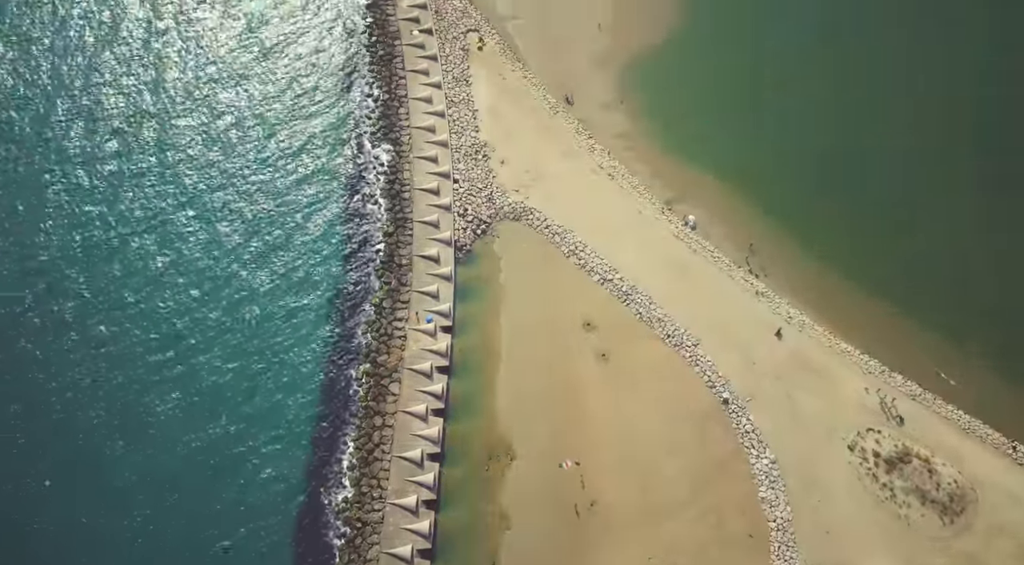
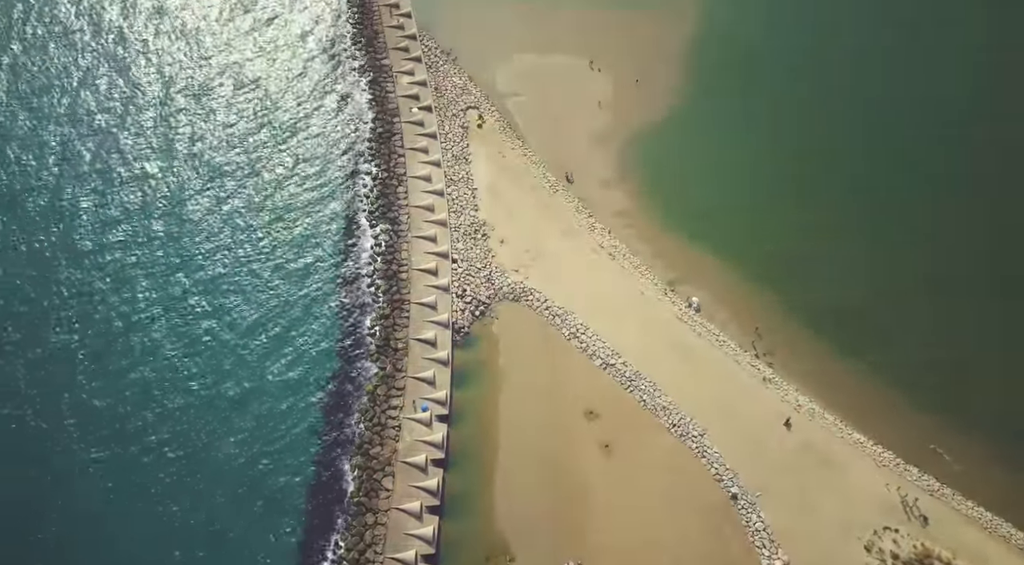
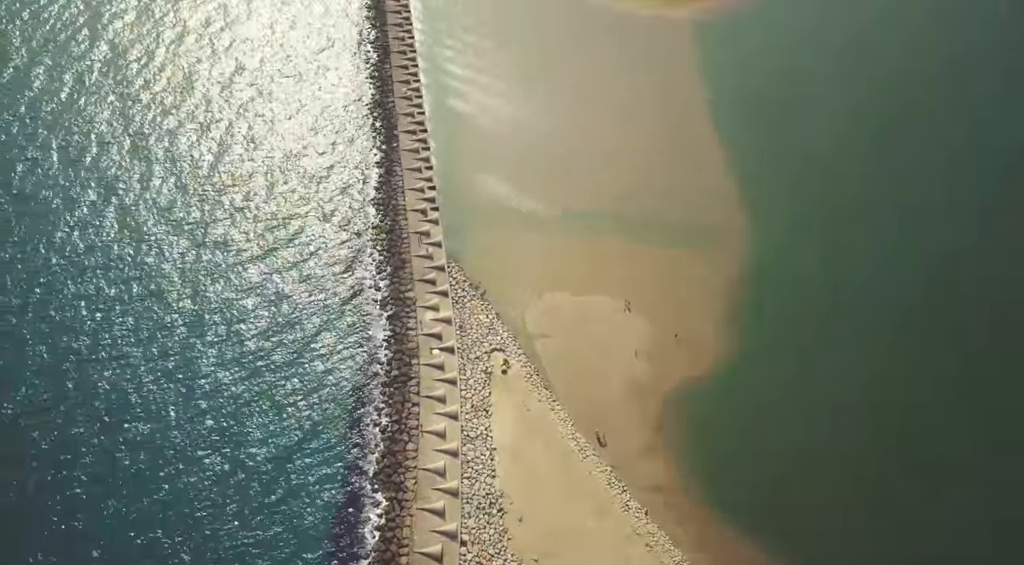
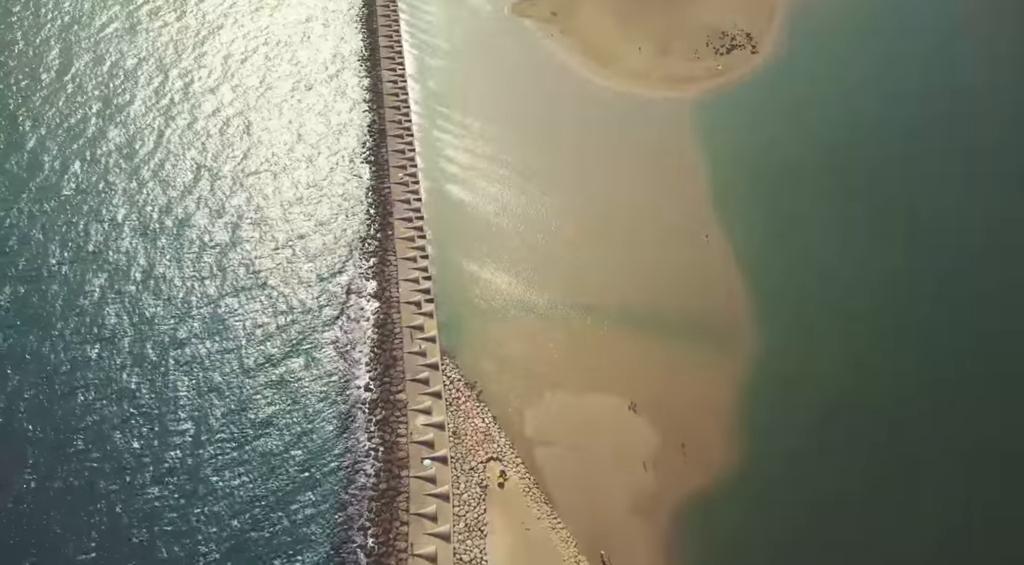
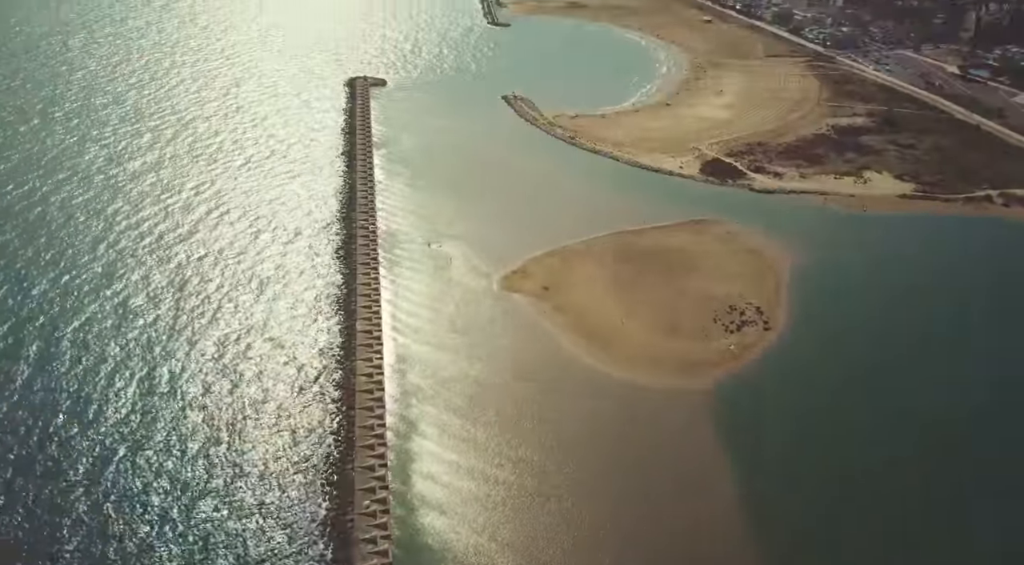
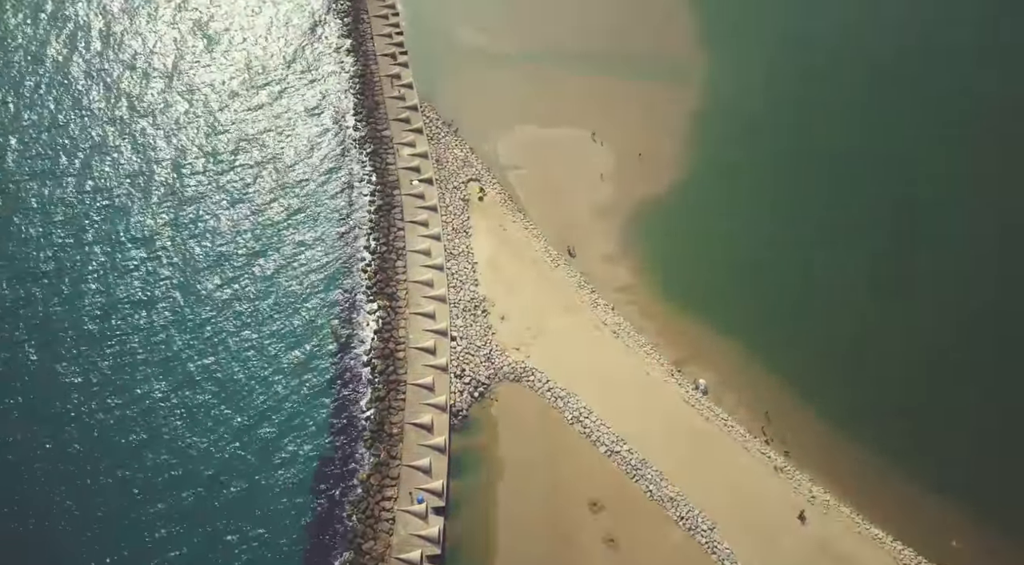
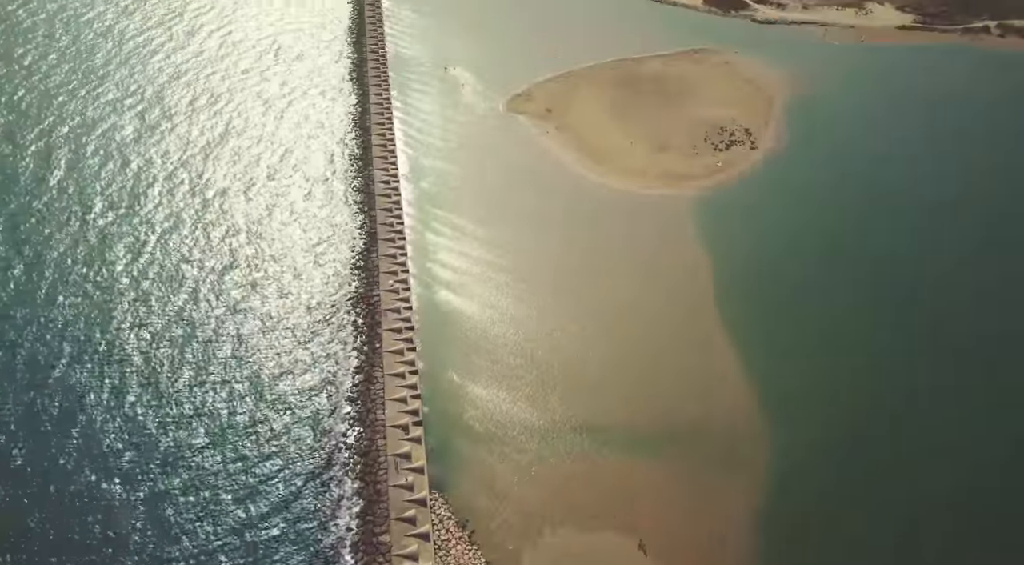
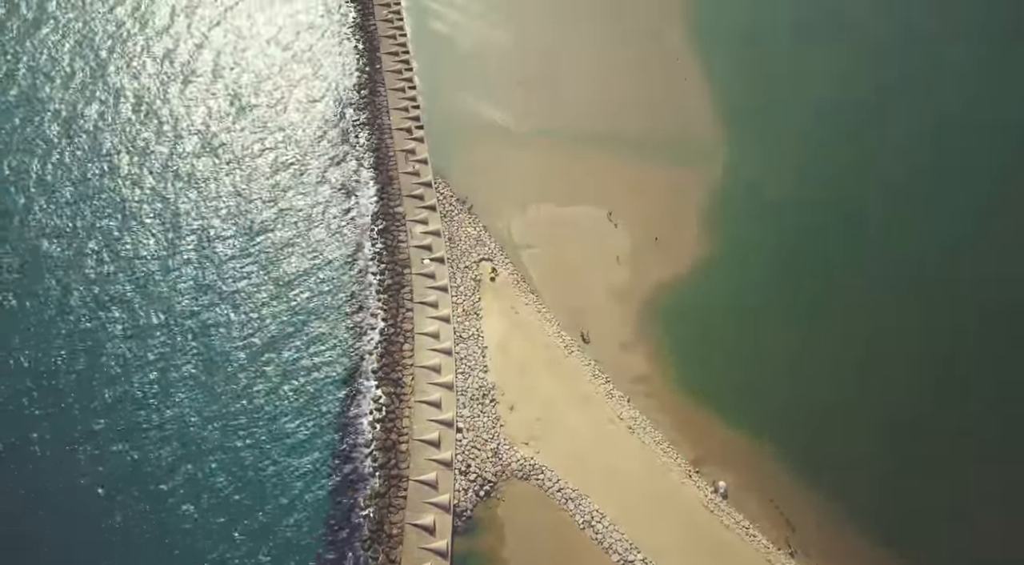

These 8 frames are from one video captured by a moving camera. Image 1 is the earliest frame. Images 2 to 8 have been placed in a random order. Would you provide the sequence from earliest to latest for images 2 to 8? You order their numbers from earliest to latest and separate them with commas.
2, 6, 8, 3, 4, 7, 5
